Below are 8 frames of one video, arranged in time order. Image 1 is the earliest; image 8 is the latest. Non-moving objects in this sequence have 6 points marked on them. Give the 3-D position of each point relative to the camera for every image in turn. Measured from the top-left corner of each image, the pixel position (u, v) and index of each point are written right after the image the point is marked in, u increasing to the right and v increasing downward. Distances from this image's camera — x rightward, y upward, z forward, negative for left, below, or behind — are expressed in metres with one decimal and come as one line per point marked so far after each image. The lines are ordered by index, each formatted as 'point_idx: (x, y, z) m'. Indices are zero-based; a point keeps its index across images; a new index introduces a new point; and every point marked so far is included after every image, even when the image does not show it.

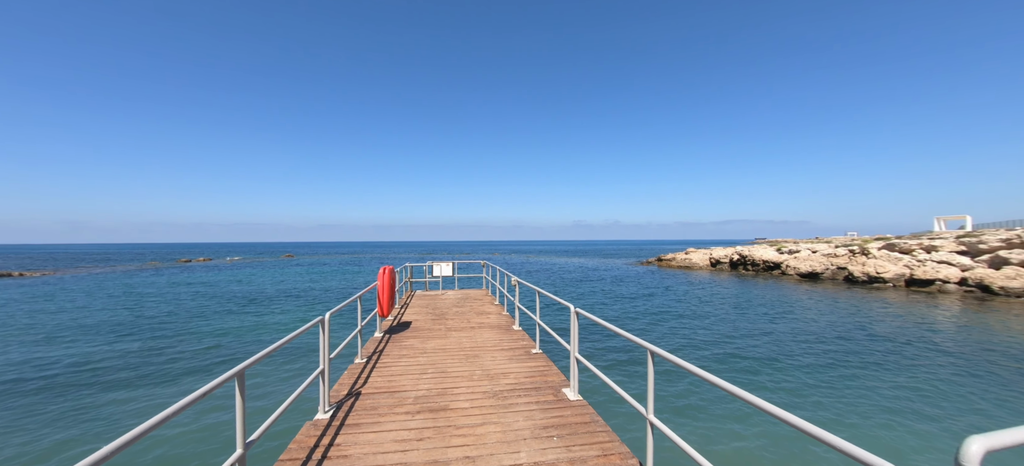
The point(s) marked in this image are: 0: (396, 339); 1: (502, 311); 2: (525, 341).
0: (-1.6, -1.4, +5.0) m
1: (-0.2, -1.4, +6.7) m
2: (+0.2, -1.4, +4.9) m
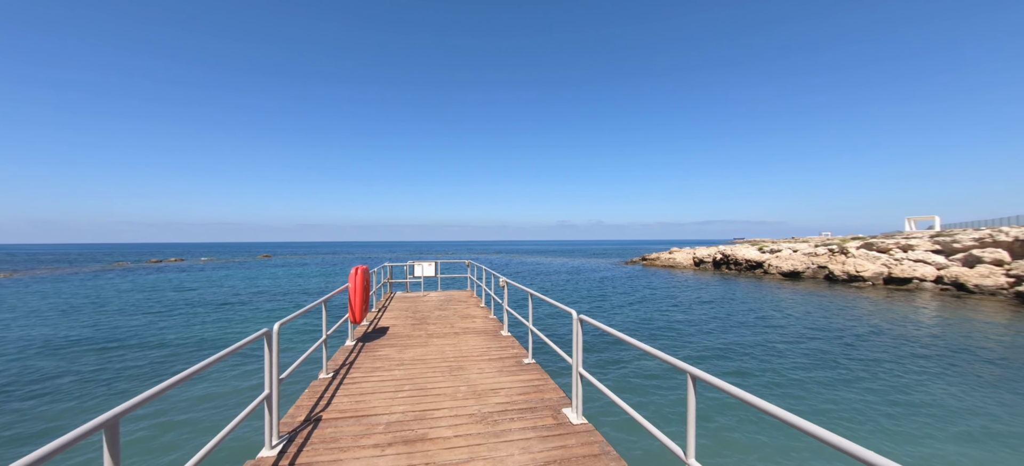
0: (-1.7, -1.4, +4.4) m
1: (-0.4, -1.4, +6.2) m
2: (0.0, -1.4, +4.3) m
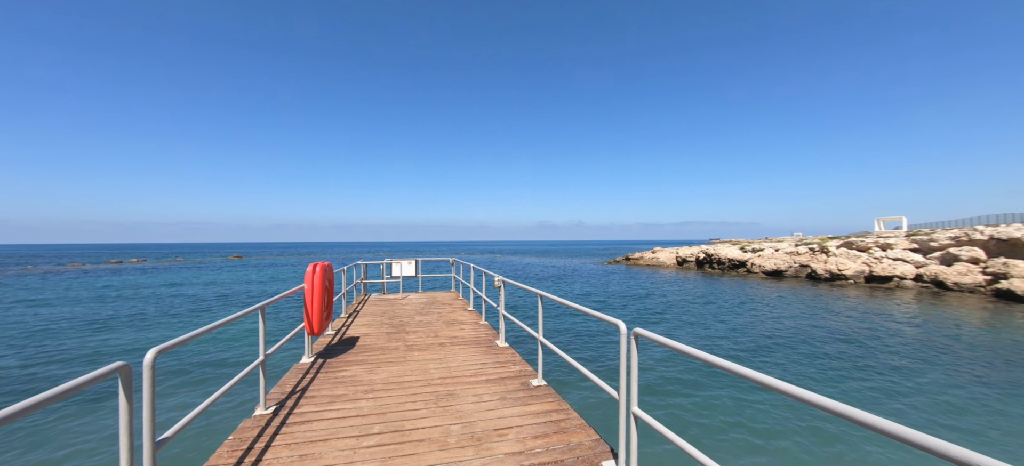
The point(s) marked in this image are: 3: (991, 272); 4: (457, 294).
0: (-1.7, -1.2, +3.5) m
1: (-0.5, -1.2, +5.3) m
2: (0.0, -1.2, +3.5) m
3: (+25.4, -2.1, +19.8) m
4: (-1.1, -1.2, +7.5) m
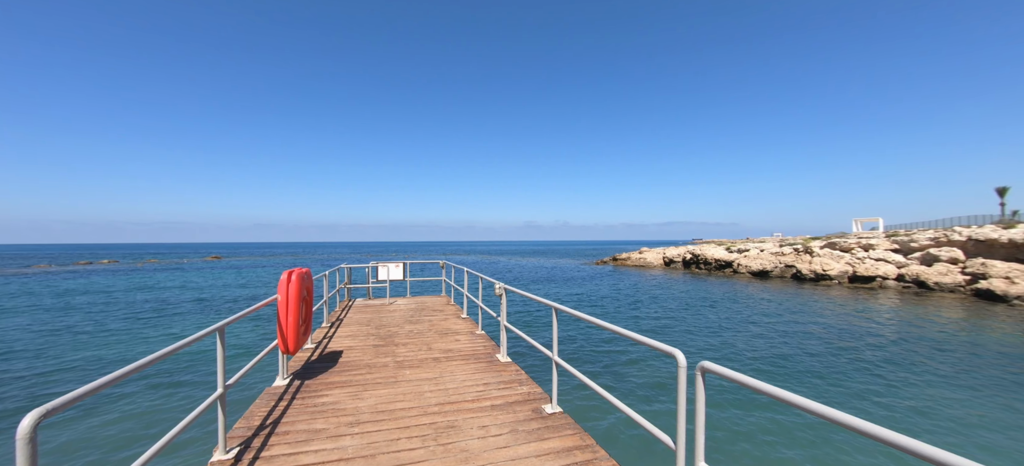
0: (-1.6, -1.3, +3.0) m
1: (-0.5, -1.3, +4.9) m
2: (+0.1, -1.3, +3.0) m
3: (+24.8, -2.1, +20.3) m
4: (-1.2, -1.3, +7.0) m
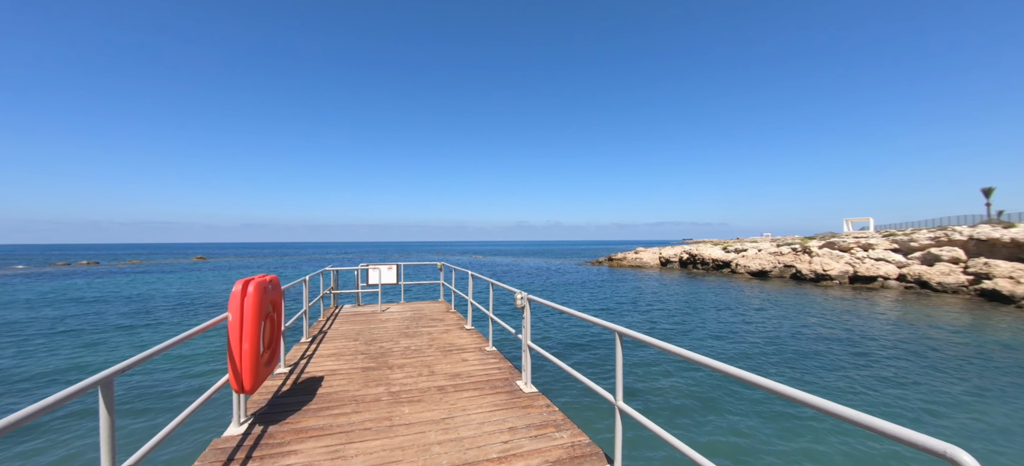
0: (-1.4, -1.2, +2.2) m
1: (-0.3, -1.2, +4.1) m
2: (+0.3, -1.2, +2.3) m
3: (+24.6, -2.1, +20.0) m
4: (-1.1, -1.2, +6.2) m
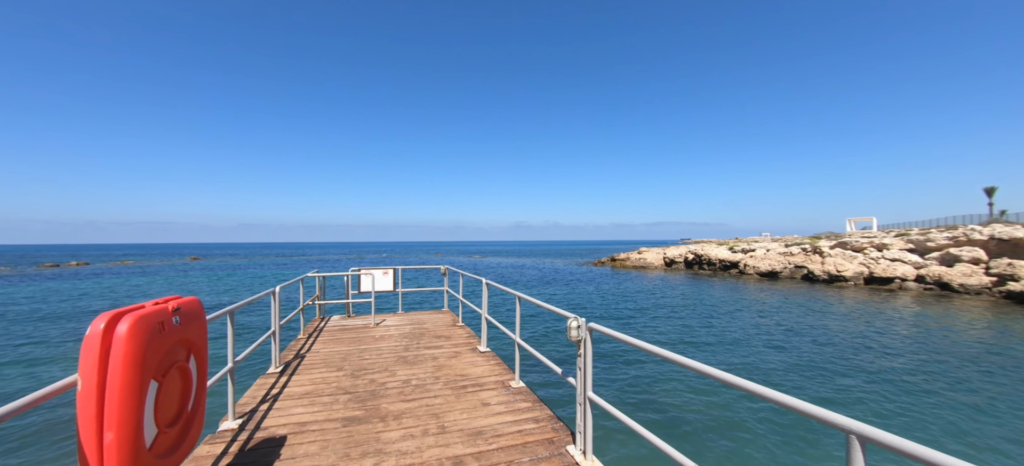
0: (-1.1, -1.2, +1.2) m
1: (0.0, -1.2, +3.1) m
2: (+0.6, -1.2, +1.3) m
3: (+24.8, -2.1, +19.2) m
4: (-0.8, -1.2, +5.3) m
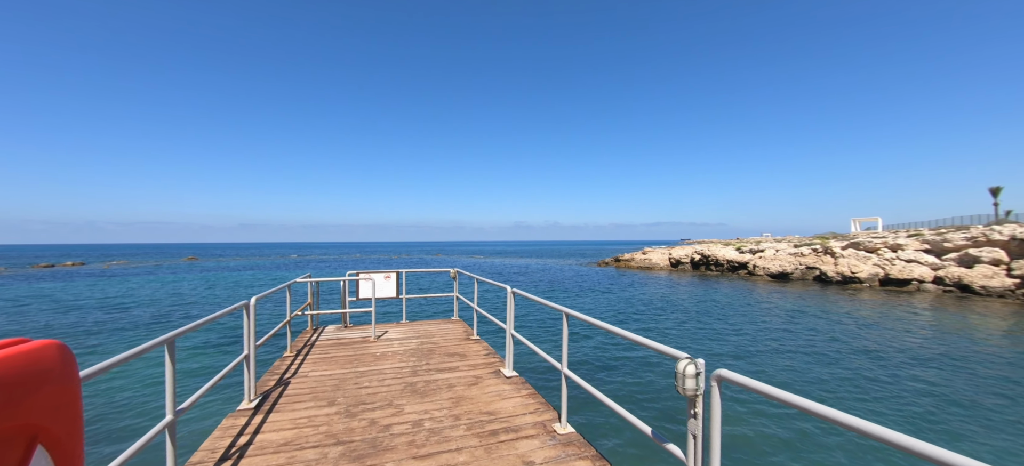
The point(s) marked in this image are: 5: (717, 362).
0: (-0.9, -1.2, +0.5) m
1: (+0.2, -1.2, +2.4) m
2: (+0.9, -1.2, +0.6) m
3: (+25.1, -2.1, +18.5) m
4: (-0.5, -1.2, +4.5) m
5: (+6.7, -4.1, +12.1) m
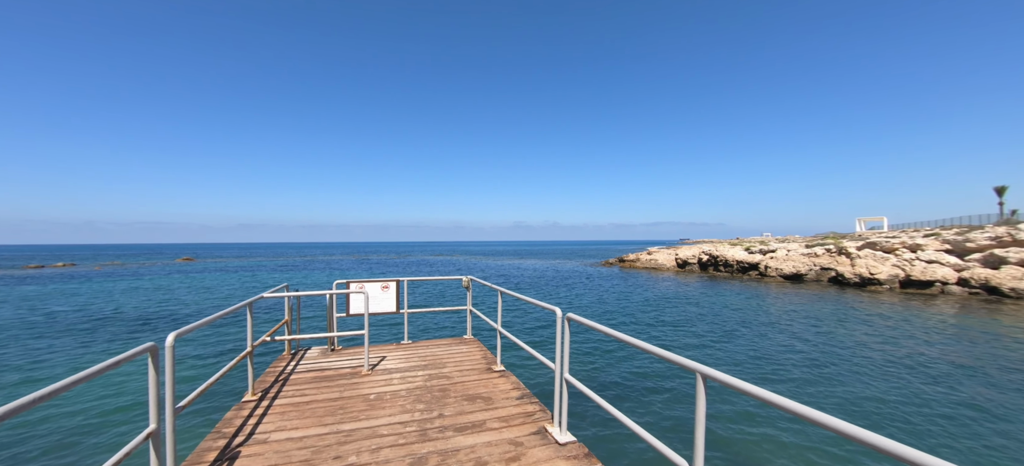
0: (-0.5, -1.2, -0.5) m
1: (+0.5, -1.2, +1.4) m
2: (+1.2, -1.2, -0.4) m
3: (+25.3, -2.1, +17.6) m
4: (-0.2, -1.2, +3.6) m
5: (+7.0, -4.1, +11.2) m
